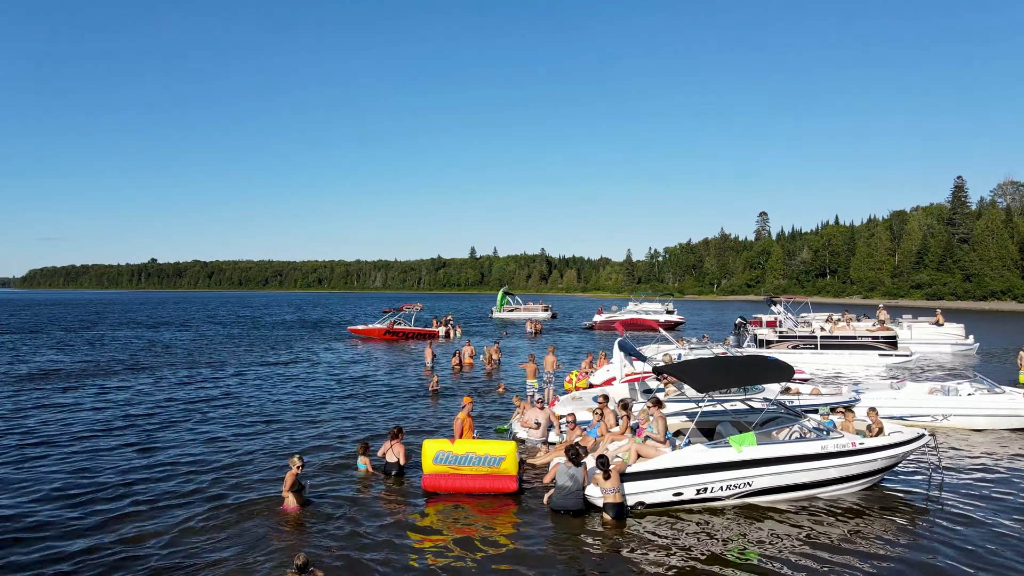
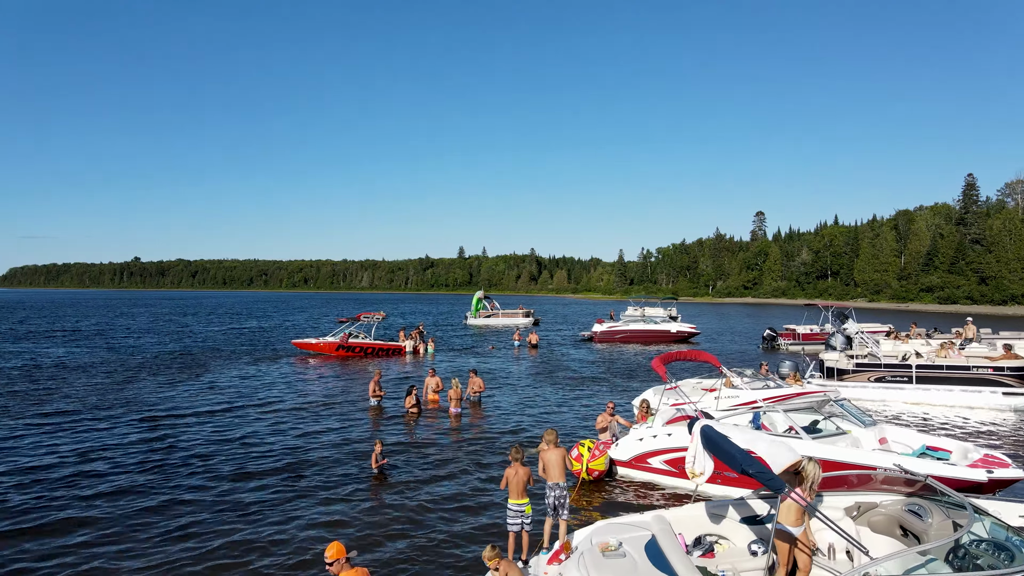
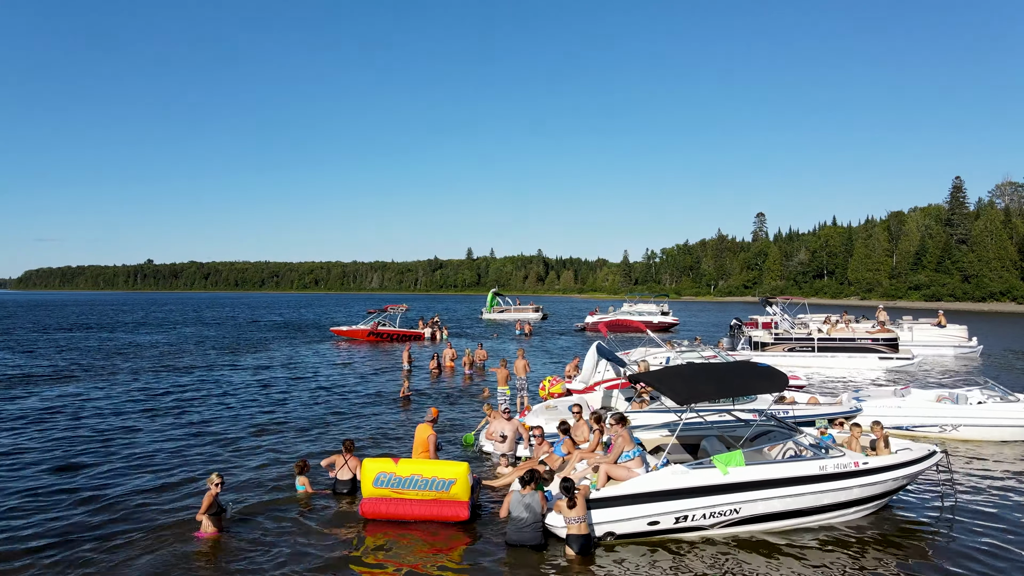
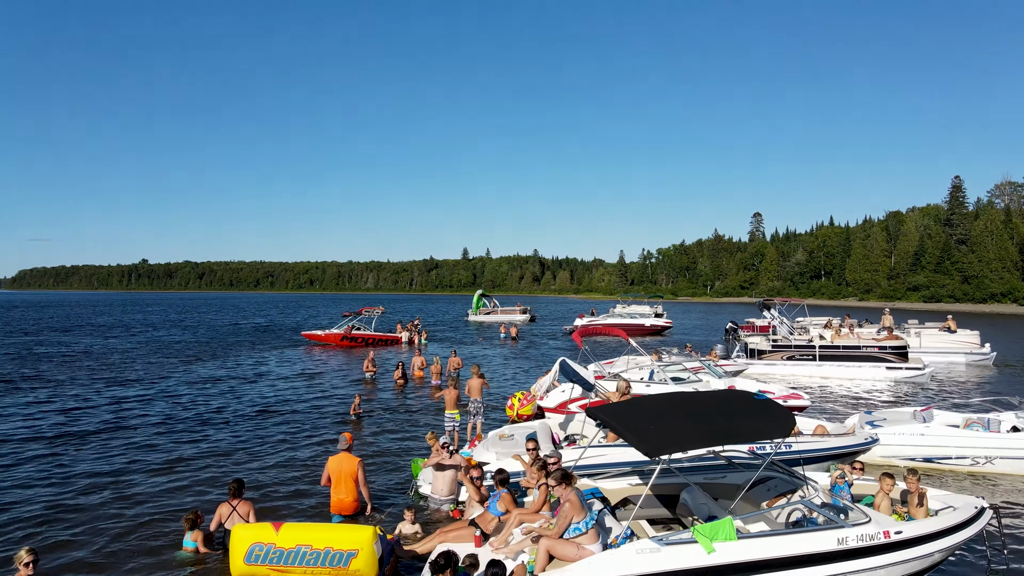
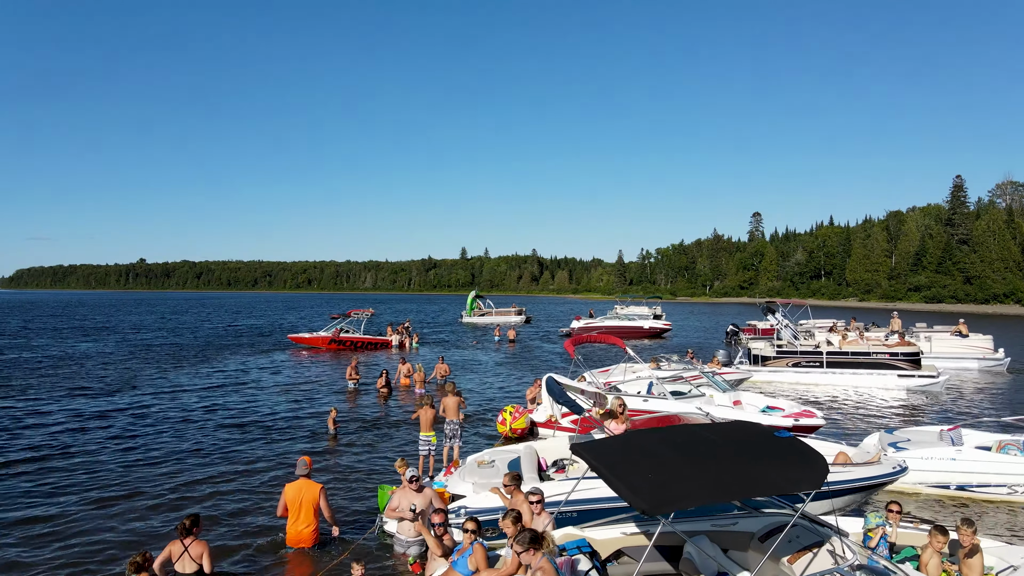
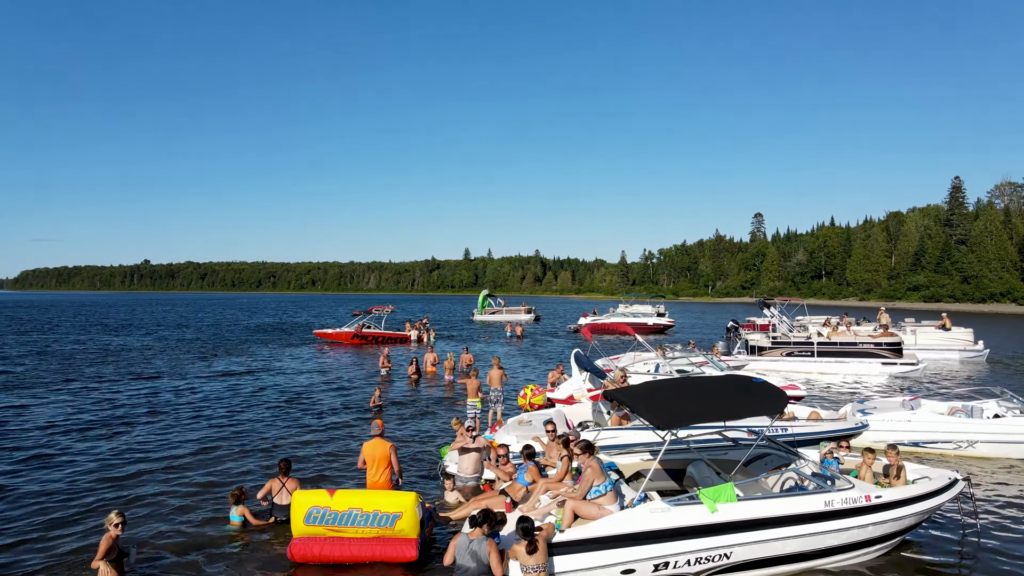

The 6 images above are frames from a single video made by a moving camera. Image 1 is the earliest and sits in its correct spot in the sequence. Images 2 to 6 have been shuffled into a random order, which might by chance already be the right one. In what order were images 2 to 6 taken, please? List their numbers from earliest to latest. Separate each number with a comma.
3, 6, 4, 5, 2
